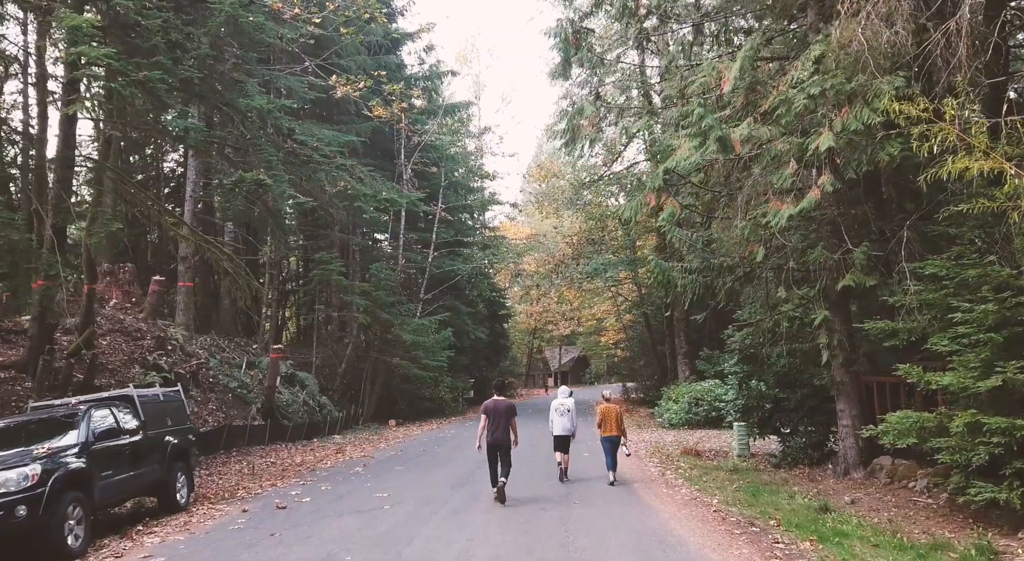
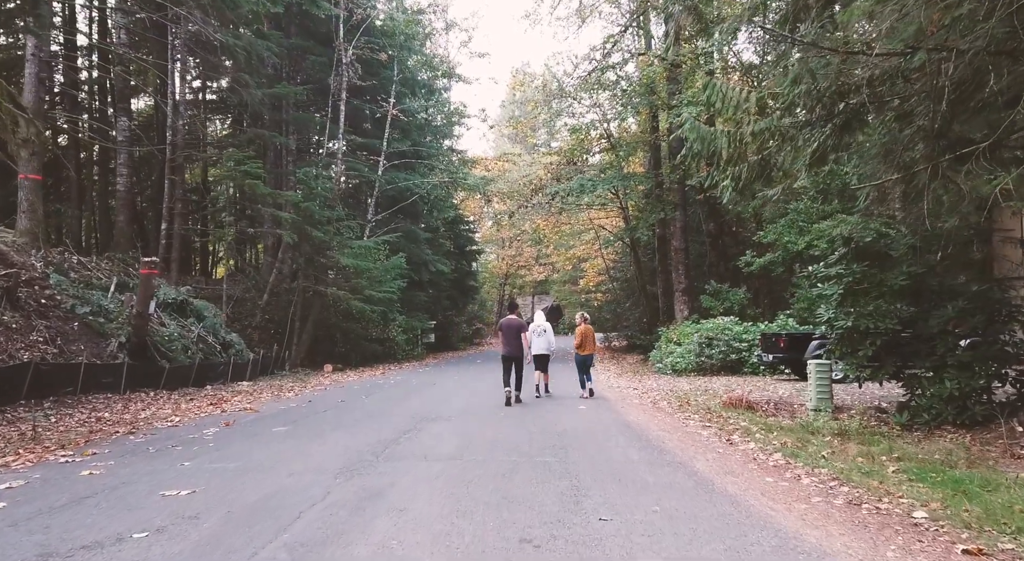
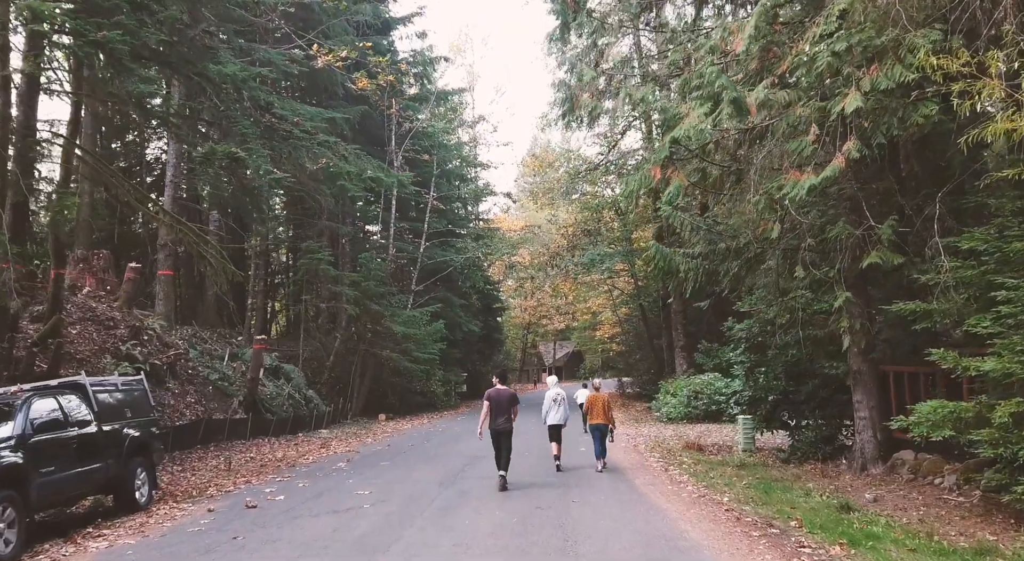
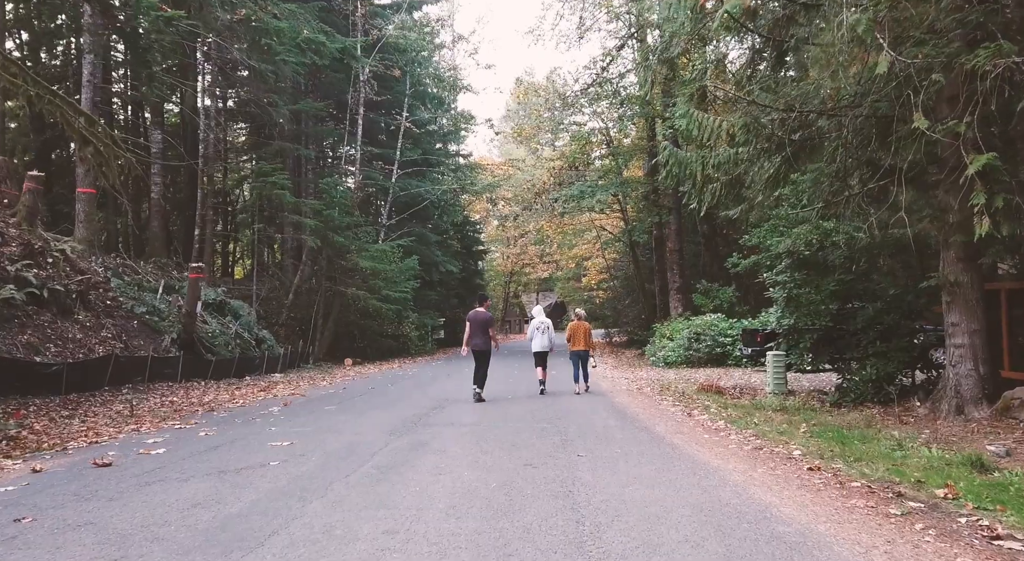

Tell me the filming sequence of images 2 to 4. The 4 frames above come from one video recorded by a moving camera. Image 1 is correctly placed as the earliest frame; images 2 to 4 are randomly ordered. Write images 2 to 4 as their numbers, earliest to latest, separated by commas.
3, 4, 2
